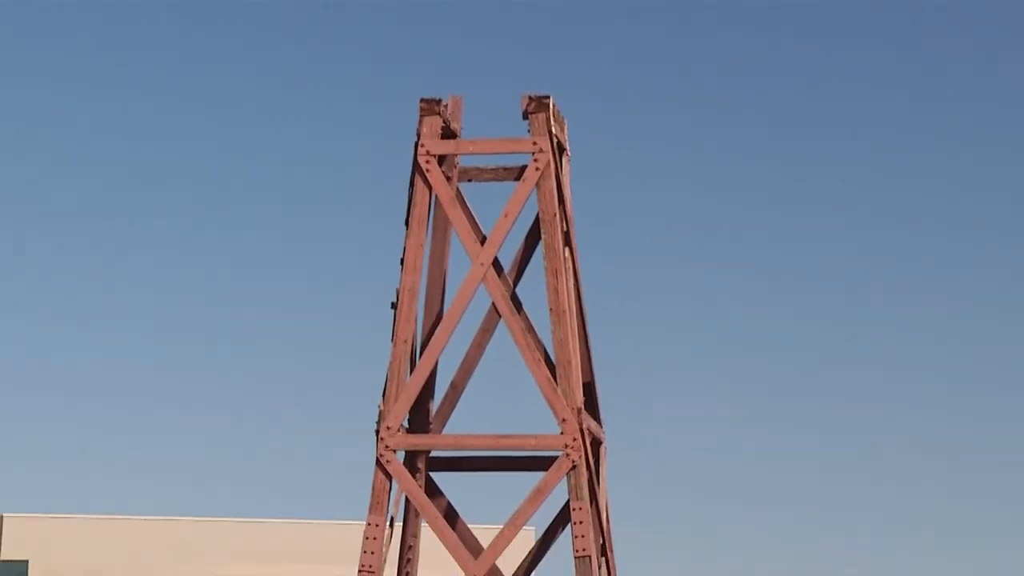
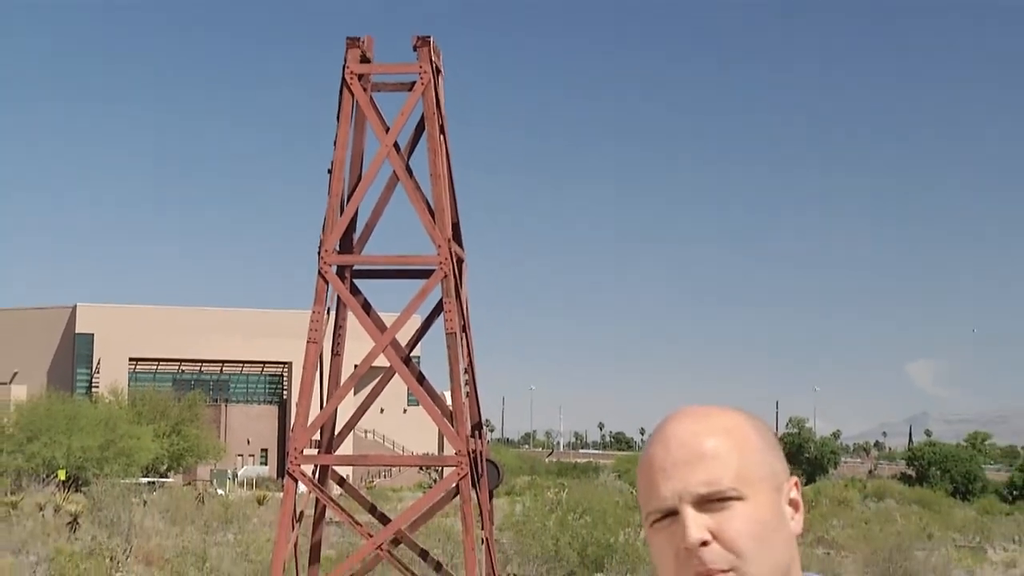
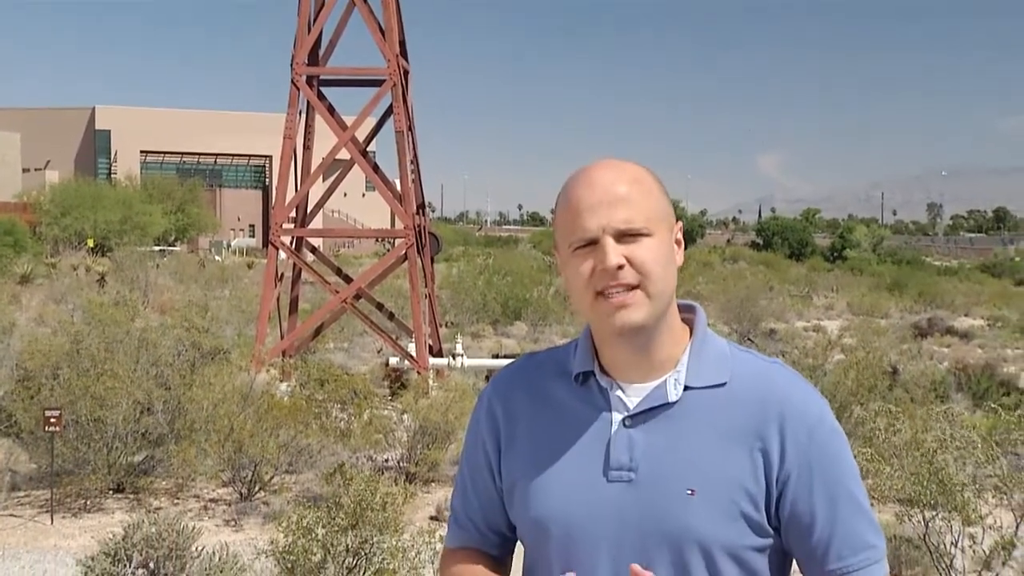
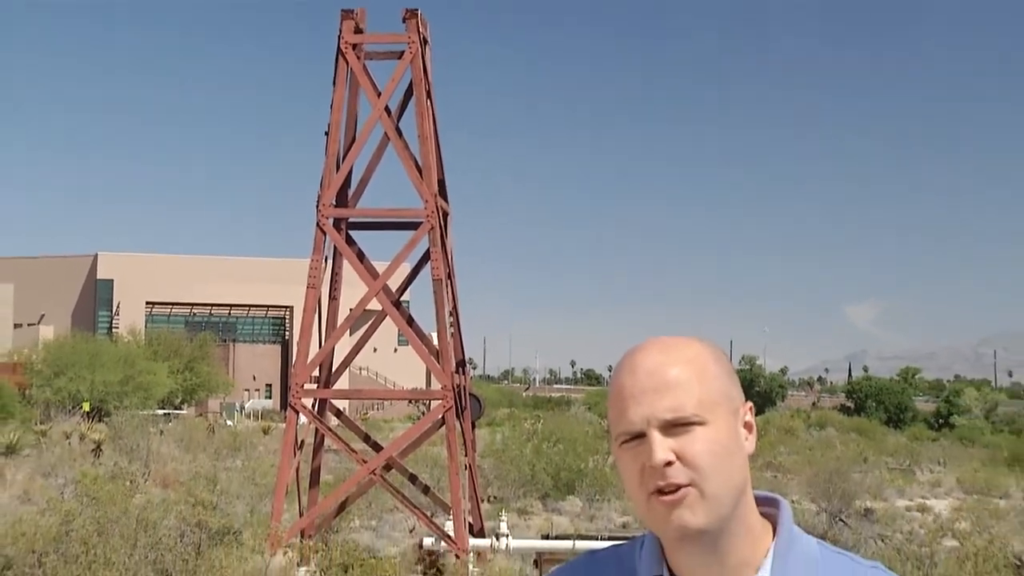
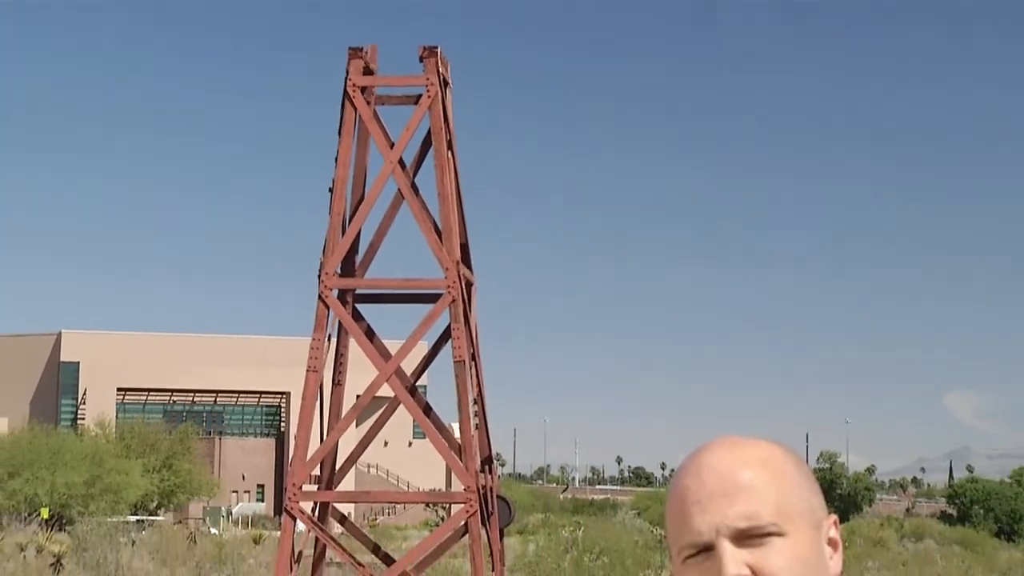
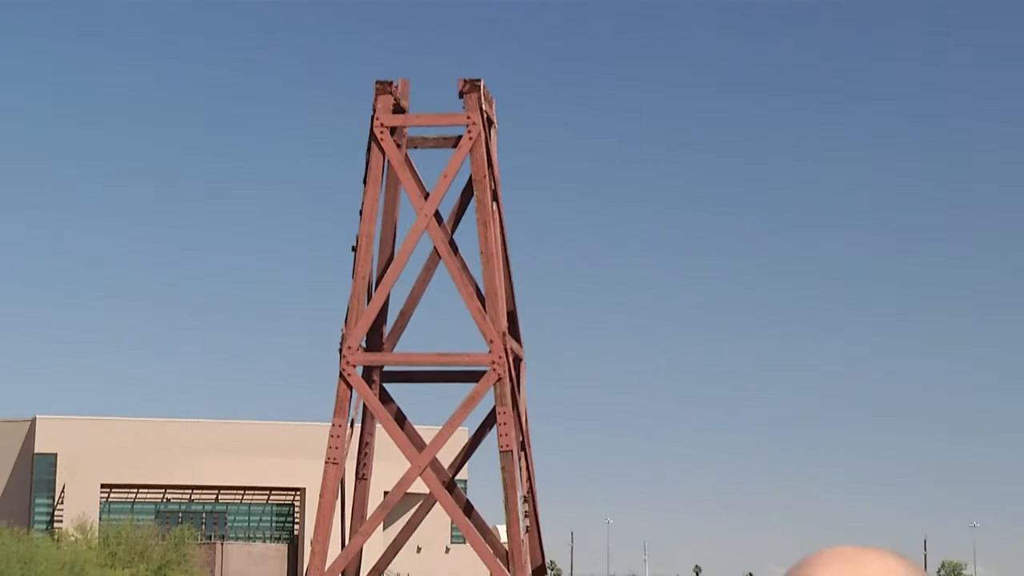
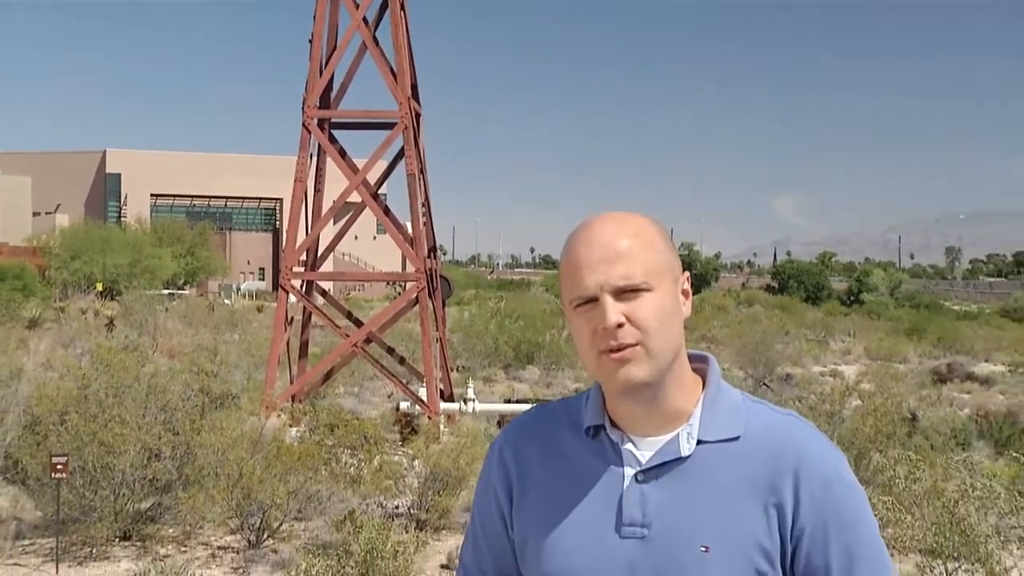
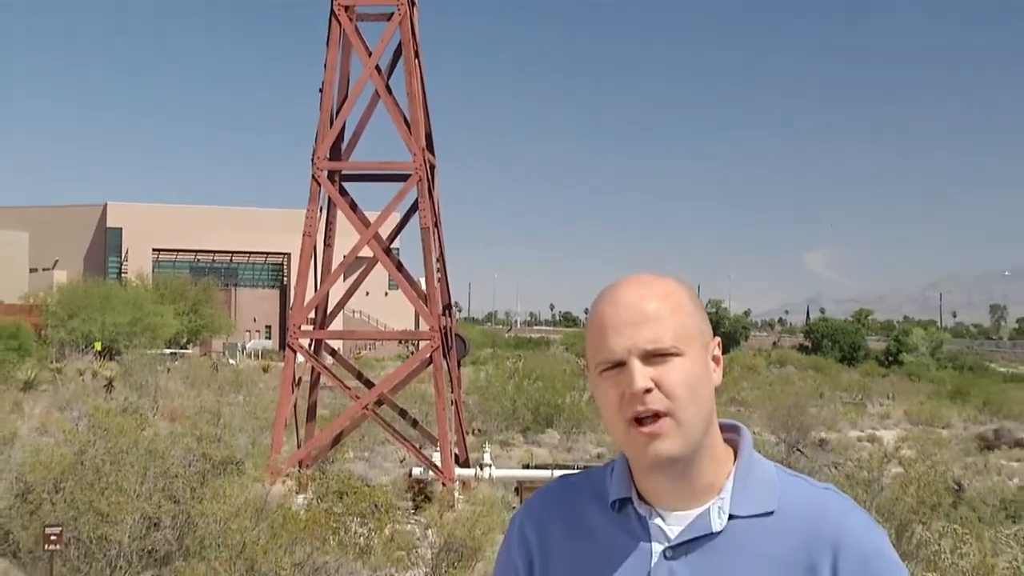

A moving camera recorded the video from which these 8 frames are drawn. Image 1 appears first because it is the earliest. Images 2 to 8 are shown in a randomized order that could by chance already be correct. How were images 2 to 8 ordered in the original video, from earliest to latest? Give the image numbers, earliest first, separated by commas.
6, 5, 2, 4, 8, 7, 3
